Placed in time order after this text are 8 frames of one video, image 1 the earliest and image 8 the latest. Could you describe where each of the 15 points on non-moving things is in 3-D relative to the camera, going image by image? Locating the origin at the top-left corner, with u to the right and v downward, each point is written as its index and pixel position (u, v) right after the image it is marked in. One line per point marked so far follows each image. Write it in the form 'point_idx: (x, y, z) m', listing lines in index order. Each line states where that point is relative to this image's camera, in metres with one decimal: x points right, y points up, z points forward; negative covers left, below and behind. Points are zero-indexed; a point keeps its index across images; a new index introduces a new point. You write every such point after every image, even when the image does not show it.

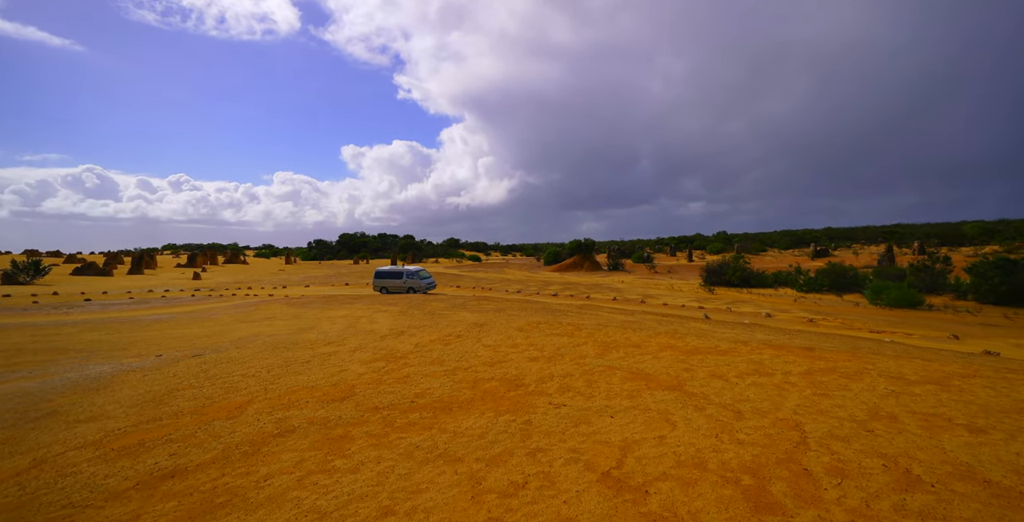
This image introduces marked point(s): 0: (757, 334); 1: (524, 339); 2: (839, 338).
0: (+6.3, -1.9, +11.4) m
1: (+0.3, -1.6, +9.1) m
2: (+8.9, -2.1, +12.2) m
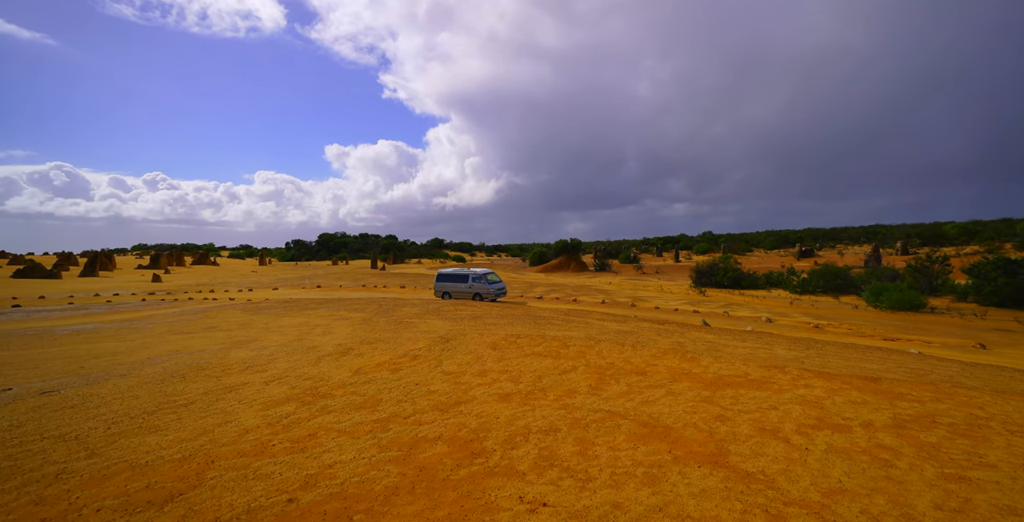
0: (+5.8, -1.9, +9.6) m
1: (-0.2, -1.6, +7.1) m
2: (+8.4, -2.1, +10.5) m
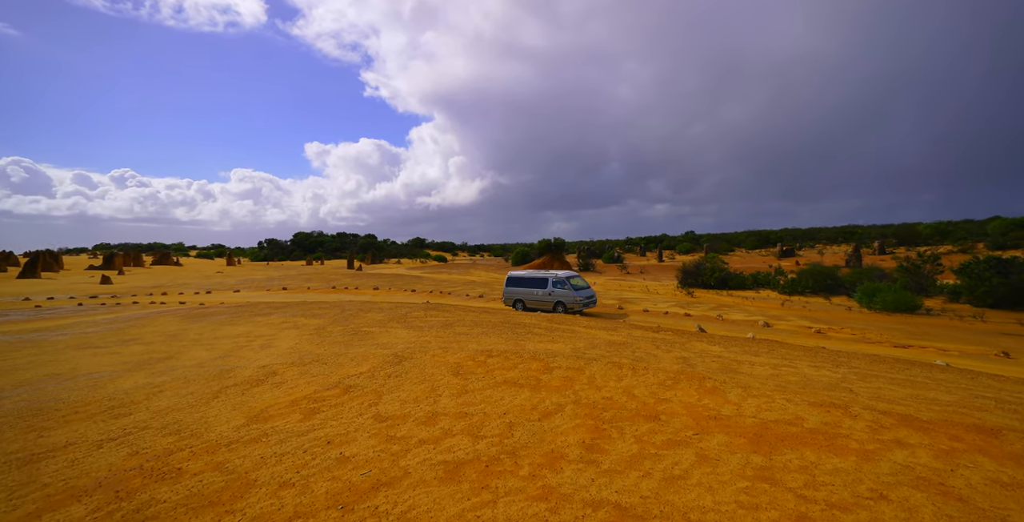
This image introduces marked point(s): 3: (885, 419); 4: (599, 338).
0: (+5.2, -1.9, +7.9) m
1: (-0.6, -1.6, +5.2) m
2: (+7.8, -2.1, +8.9) m
3: (+3.5, -1.5, +4.3) m
4: (+2.3, -2.1, +11.7) m
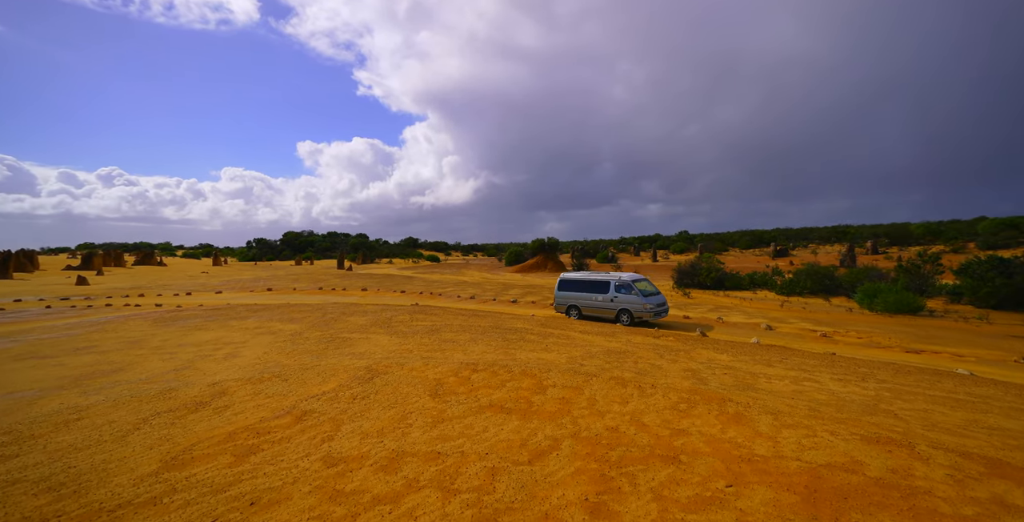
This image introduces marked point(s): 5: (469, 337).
0: (+5.1, -1.9, +7.1) m
1: (-0.8, -1.7, +4.3) m
2: (+7.6, -2.1, +8.1) m
3: (+3.4, -1.5, +3.4) m
4: (+2.0, -2.1, +10.8) m
5: (-1.1, -2.0, +11.9) m
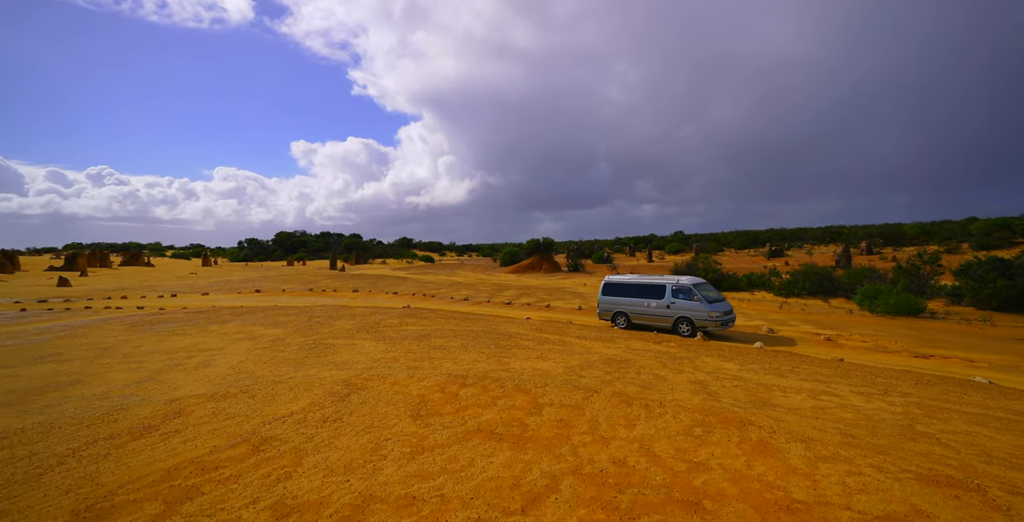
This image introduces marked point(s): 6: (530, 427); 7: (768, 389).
0: (+5.0, -2.0, +6.5) m
1: (-0.9, -1.7, +3.6) m
2: (+7.5, -2.2, +7.5) m
3: (+3.3, -1.6, +2.8) m
4: (+1.9, -2.1, +10.2) m
5: (-1.3, -2.1, +11.3) m
6: (+0.2, -1.7, +4.7) m
7: (+4.0, -2.0, +7.0) m
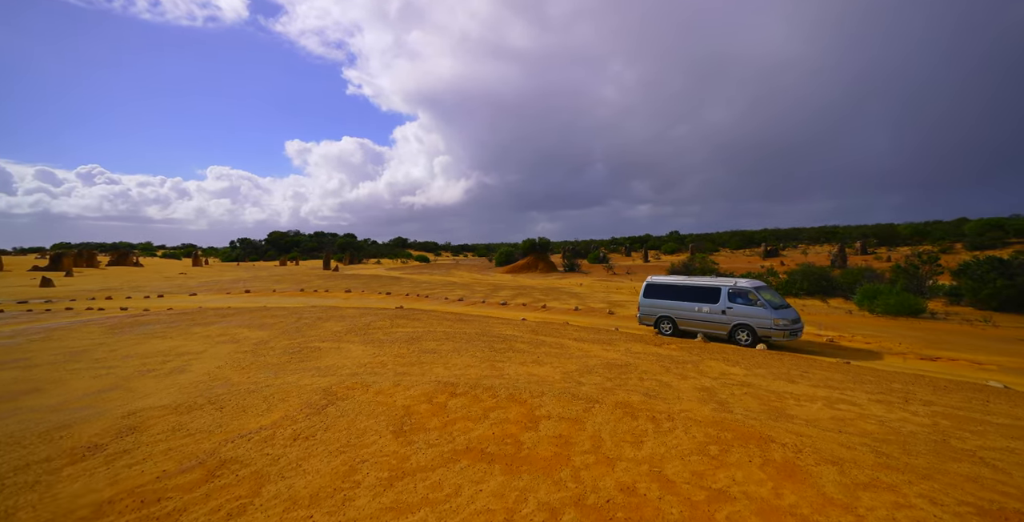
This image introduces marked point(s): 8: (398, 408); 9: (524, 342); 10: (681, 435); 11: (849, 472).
0: (+4.9, -2.0, +6.0) m
1: (-0.9, -1.7, +3.1) m
2: (+7.4, -2.1, +7.1) m
3: (+3.3, -1.6, +2.3) m
4: (+1.8, -2.1, +9.7) m
5: (-1.4, -2.0, +10.7) m
6: (+0.1, -1.7, +4.2) m
7: (+3.9, -2.0, +6.6) m
8: (-1.4, -1.7, +5.3) m
9: (+0.3, -2.1, +11.6) m
10: (+1.6, -1.7, +4.4) m
11: (+2.6, -1.6, +3.5) m
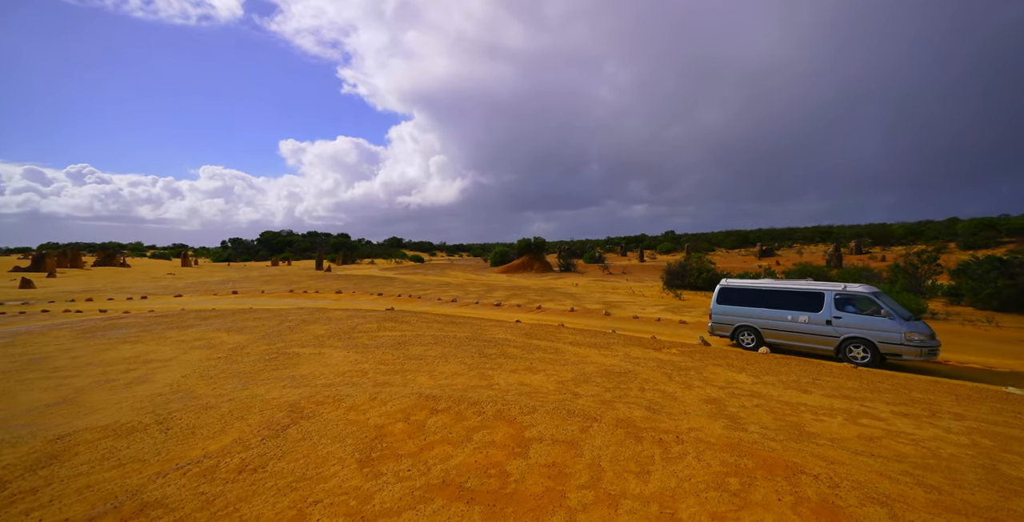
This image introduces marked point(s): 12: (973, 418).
0: (+4.7, -1.9, +5.4) m
1: (-1.0, -1.7, +2.5) m
2: (+7.3, -2.1, +6.6) m
3: (+3.2, -1.6, +1.7) m
4: (+1.6, -2.1, +9.1) m
5: (-1.6, -2.0, +10.1) m
6: (0.0, -1.7, +3.6) m
7: (+3.8, -2.0, +6.0) m
8: (-1.5, -1.7, +4.6) m
9: (+0.1, -2.1, +10.9) m
10: (+1.5, -1.7, +3.8) m
11: (+2.5, -1.6, +2.9) m
12: (+5.9, -2.0, +5.7) m
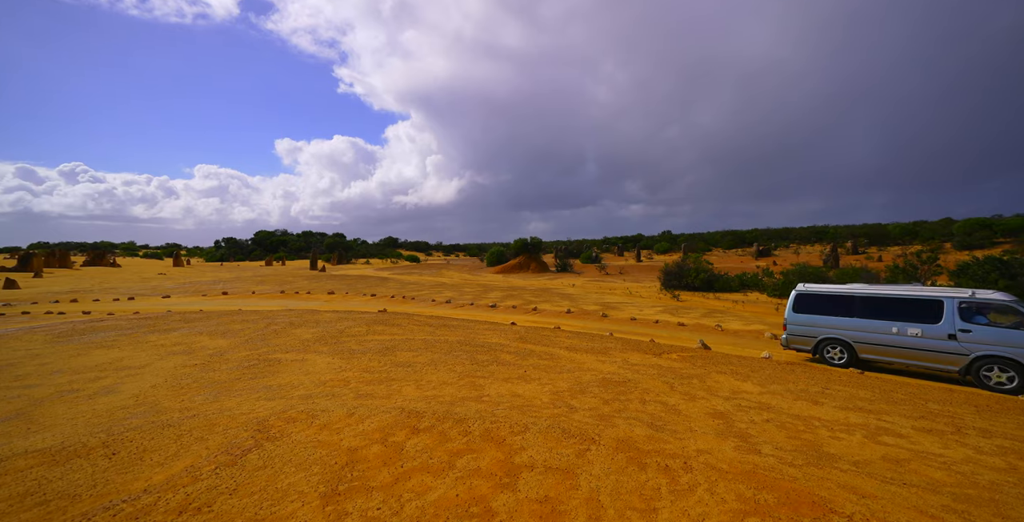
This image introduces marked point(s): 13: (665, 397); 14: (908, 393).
0: (+4.6, -2.0, +5.0) m
1: (-1.1, -1.7, +2.0) m
2: (+7.1, -2.2, +6.1) m
3: (+3.1, -1.6, +1.2) m
4: (+1.5, -2.1, +8.6) m
5: (-1.8, -2.1, +9.6) m
6: (-0.1, -1.8, +3.1) m
7: (+3.7, -2.0, +5.5) m
8: (-1.6, -1.8, +4.2) m
9: (0.0, -2.1, +10.5) m
10: (+1.4, -1.7, +3.3) m
11: (+2.4, -1.7, +2.4) m
12: (+5.8, -2.1, +5.3) m
13: (+2.3, -2.1, +6.8) m
14: (+6.6, -2.2, +7.4) m
